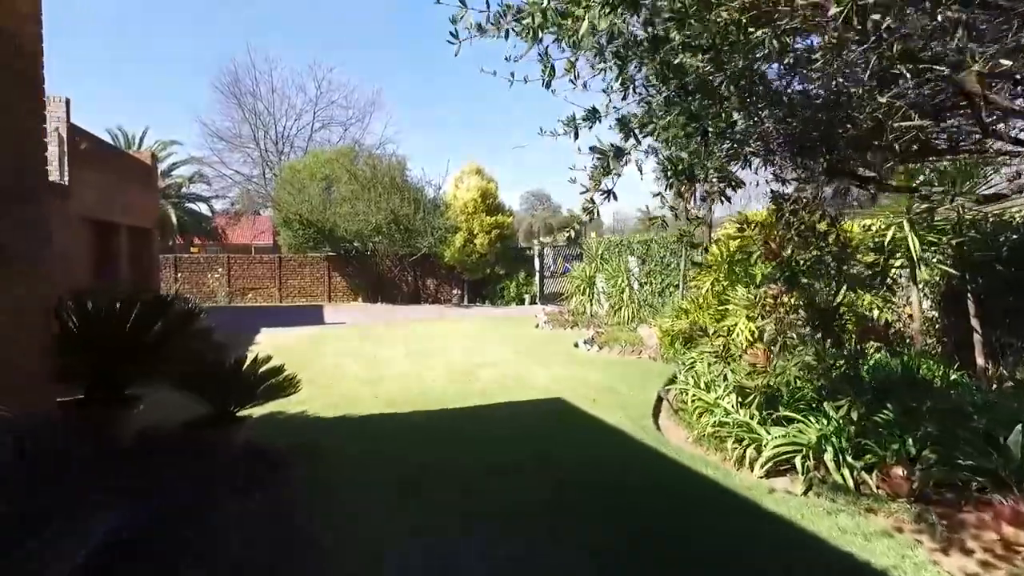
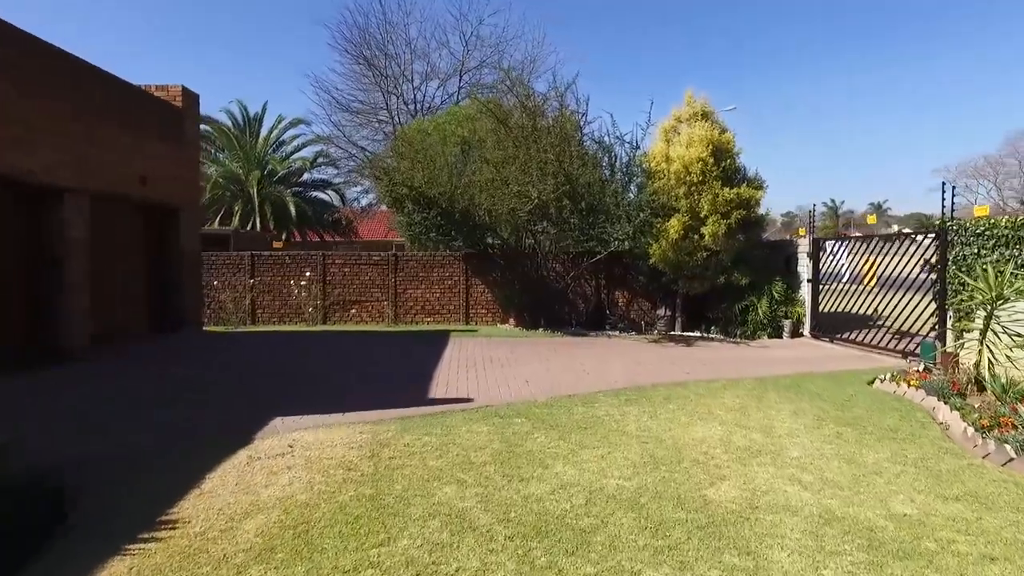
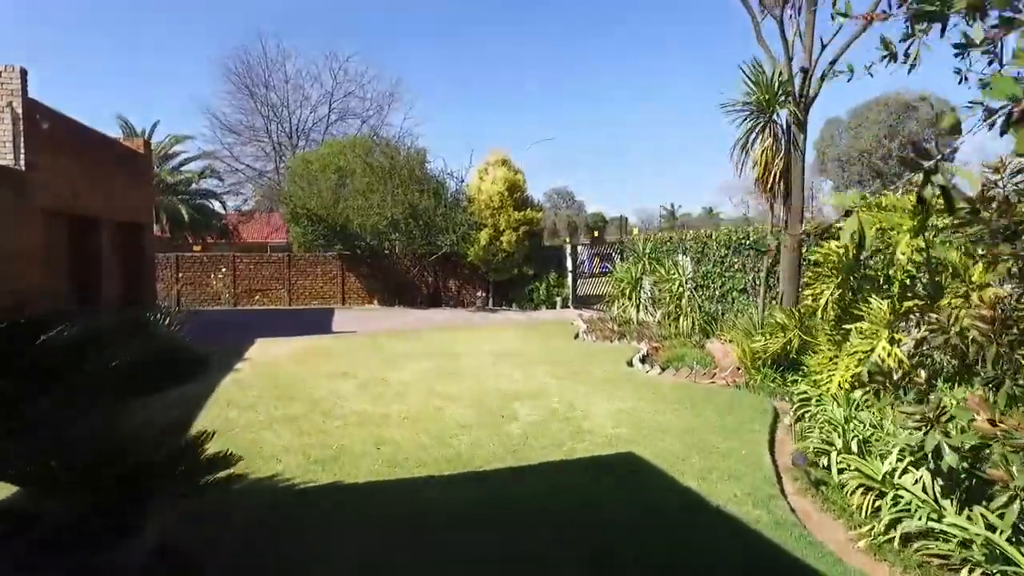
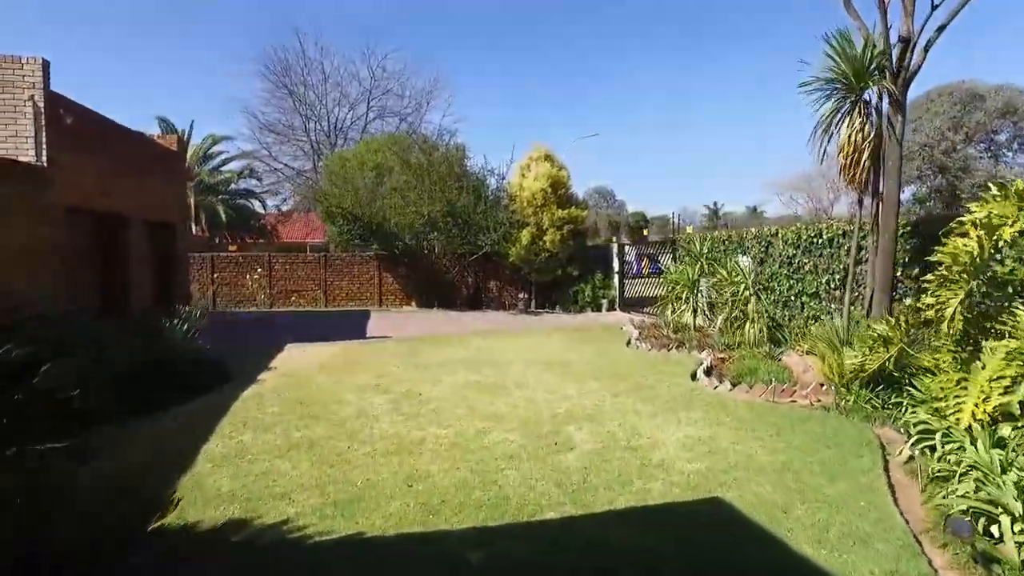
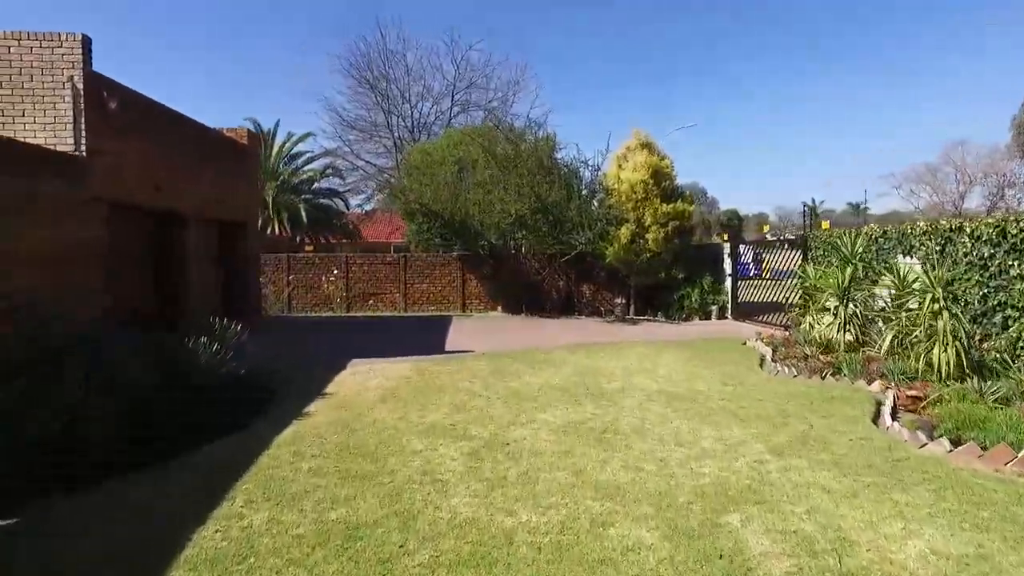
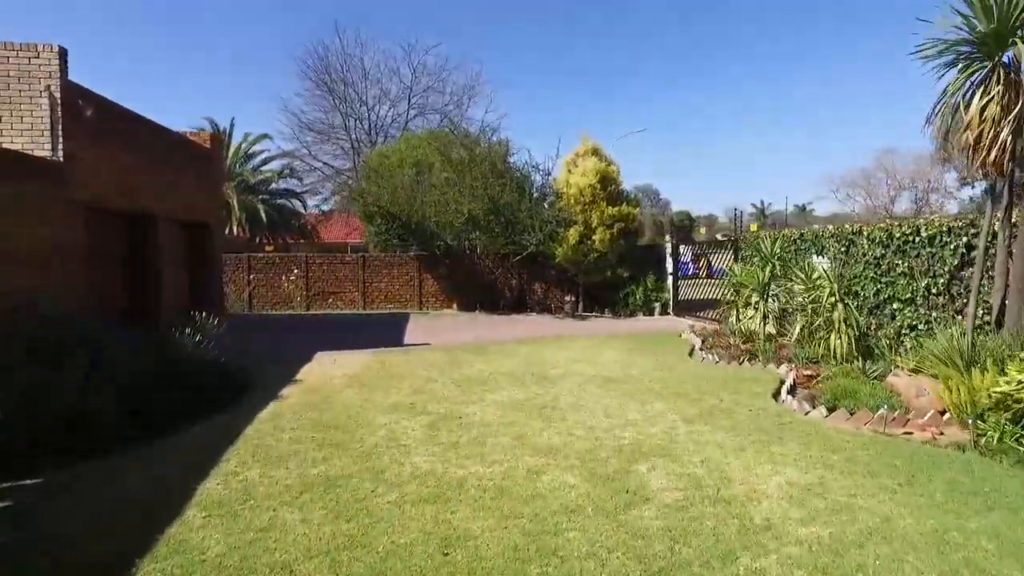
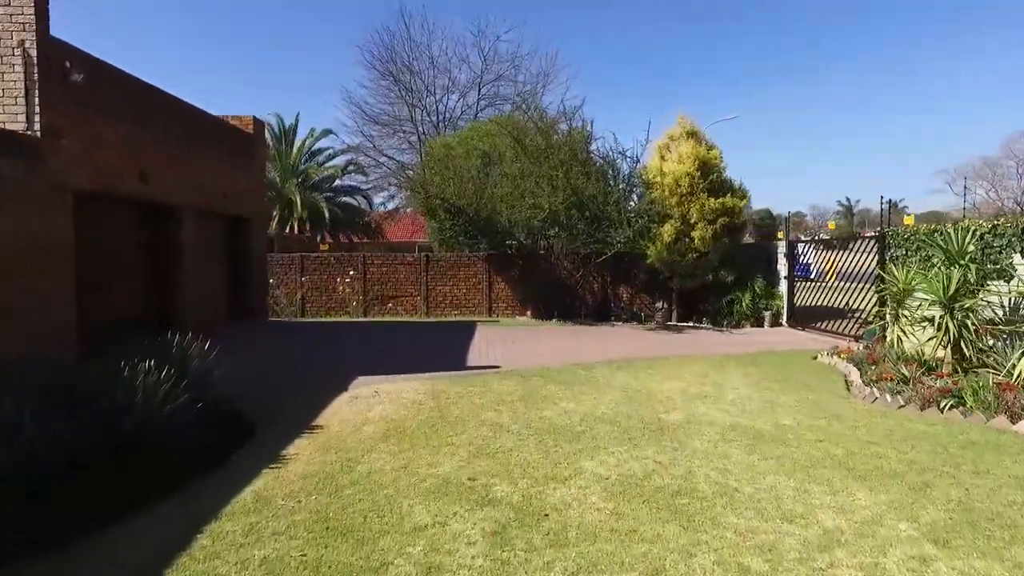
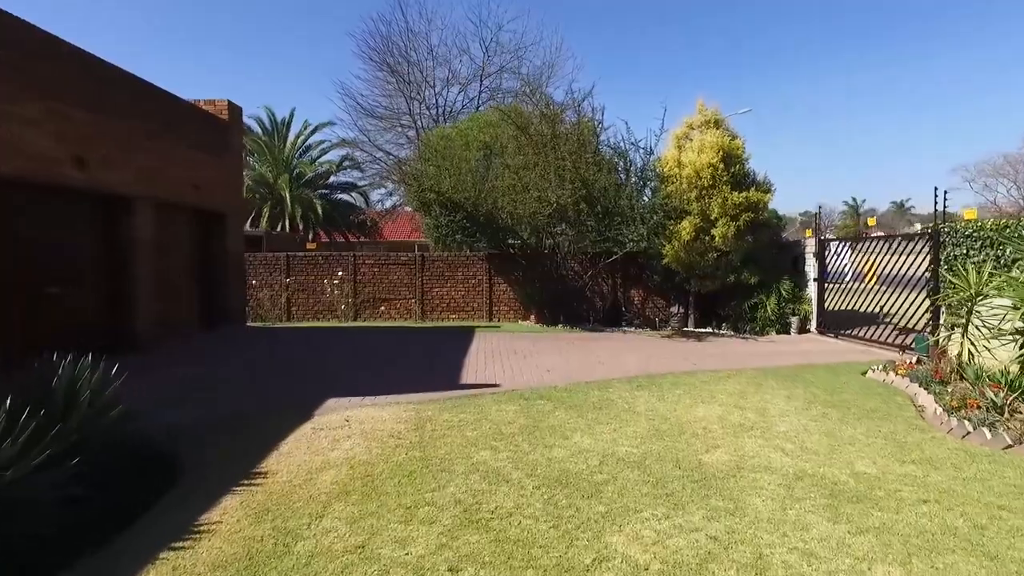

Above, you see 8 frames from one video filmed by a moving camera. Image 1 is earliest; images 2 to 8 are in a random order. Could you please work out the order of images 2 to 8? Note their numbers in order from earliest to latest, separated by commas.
3, 4, 6, 5, 7, 8, 2
